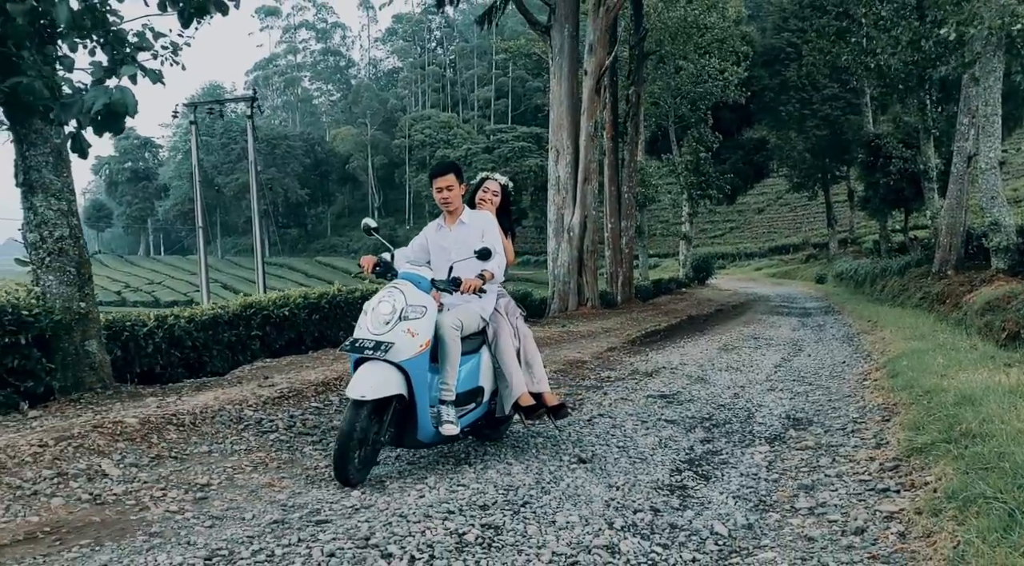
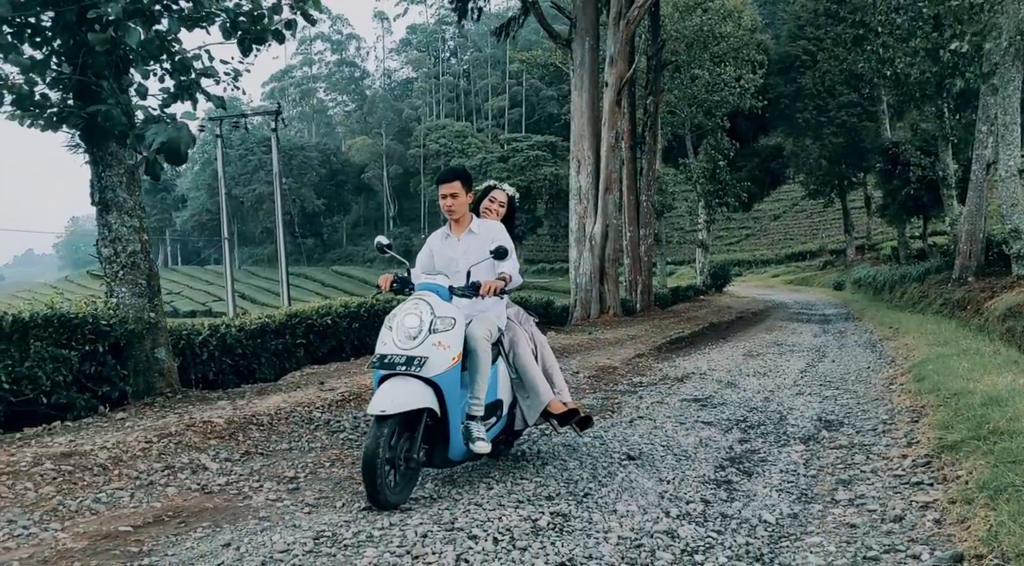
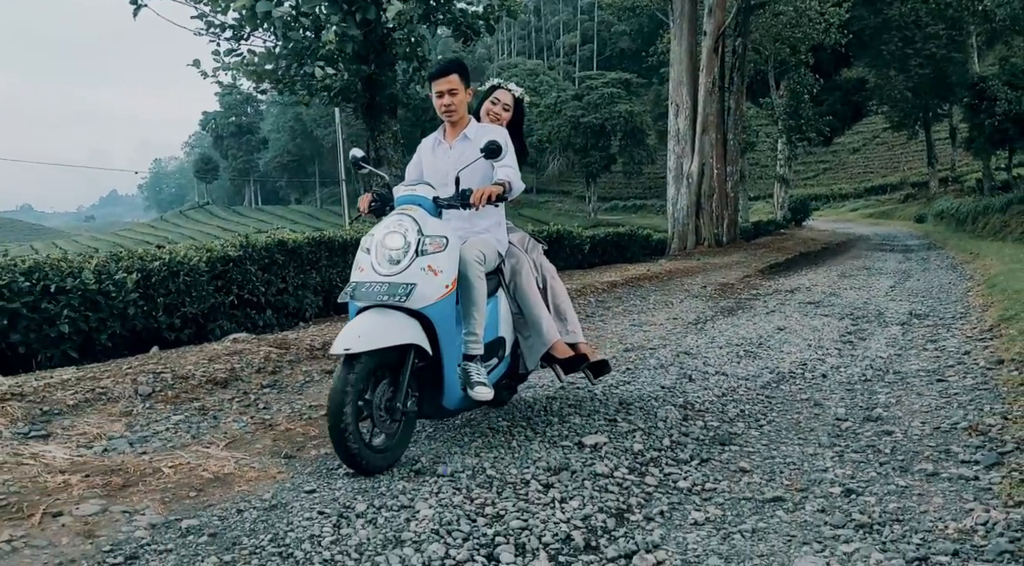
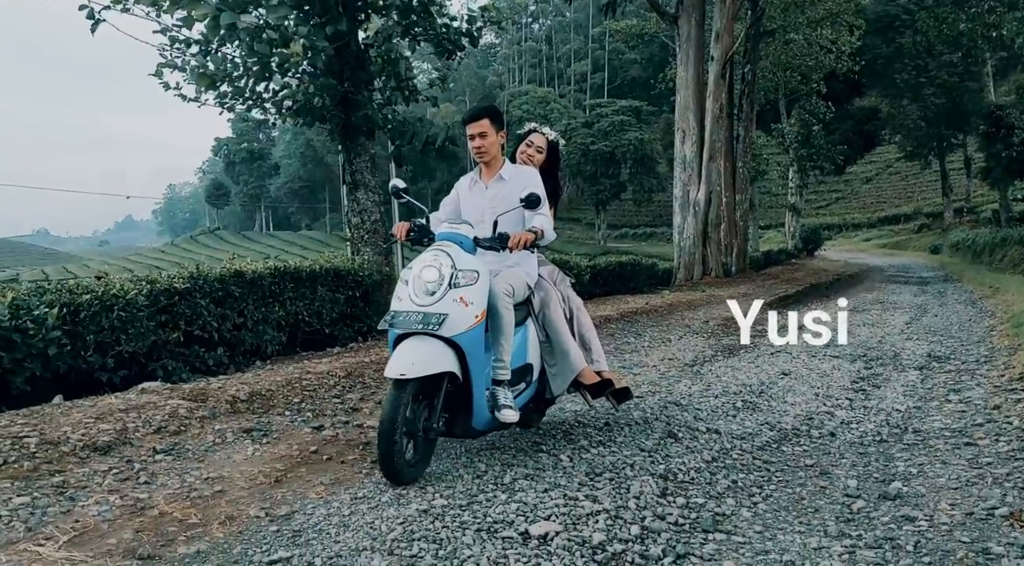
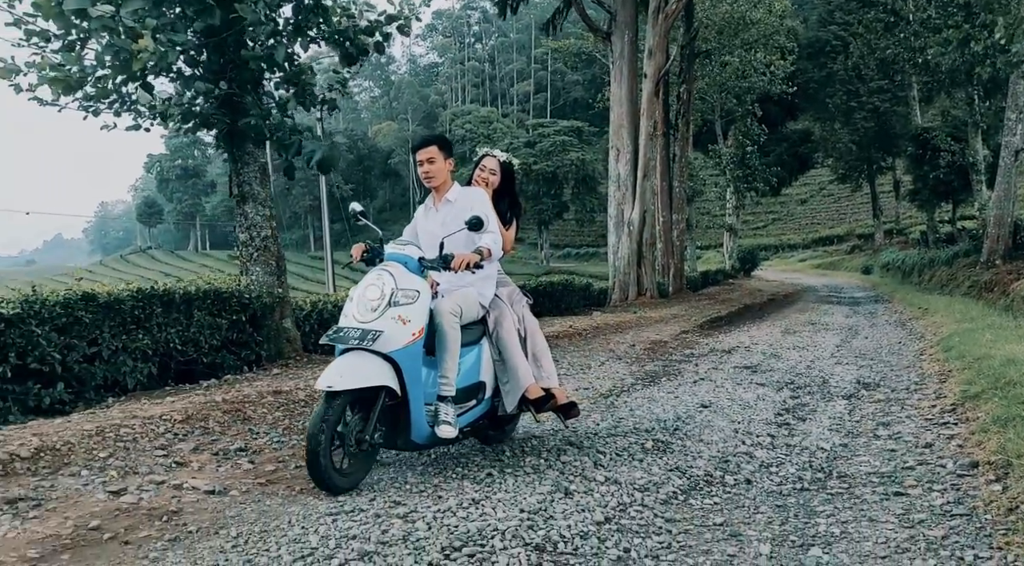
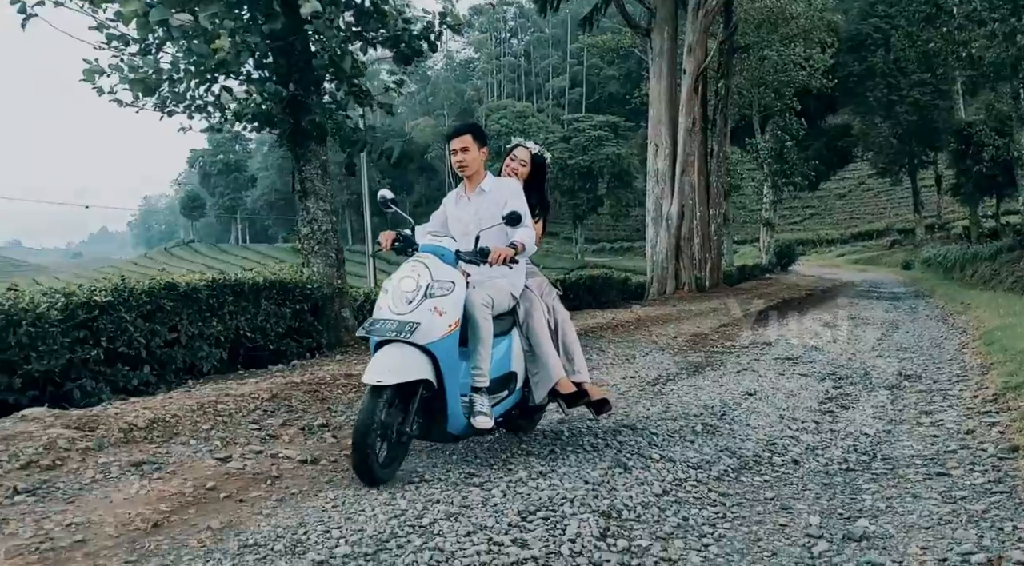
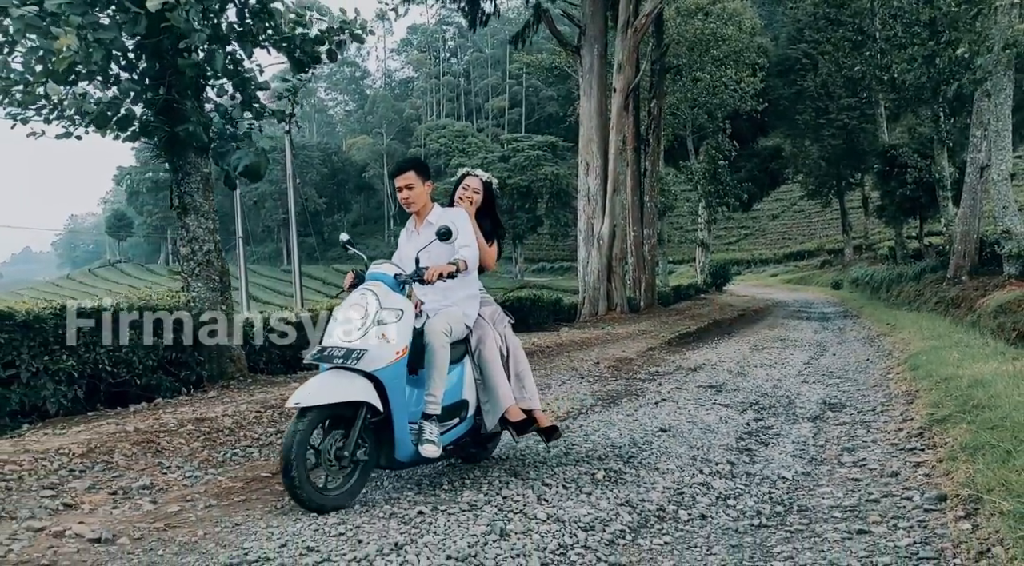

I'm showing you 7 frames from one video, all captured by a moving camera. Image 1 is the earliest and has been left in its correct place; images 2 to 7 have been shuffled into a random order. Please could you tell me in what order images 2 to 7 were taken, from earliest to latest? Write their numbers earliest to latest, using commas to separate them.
2, 7, 5, 6, 4, 3
